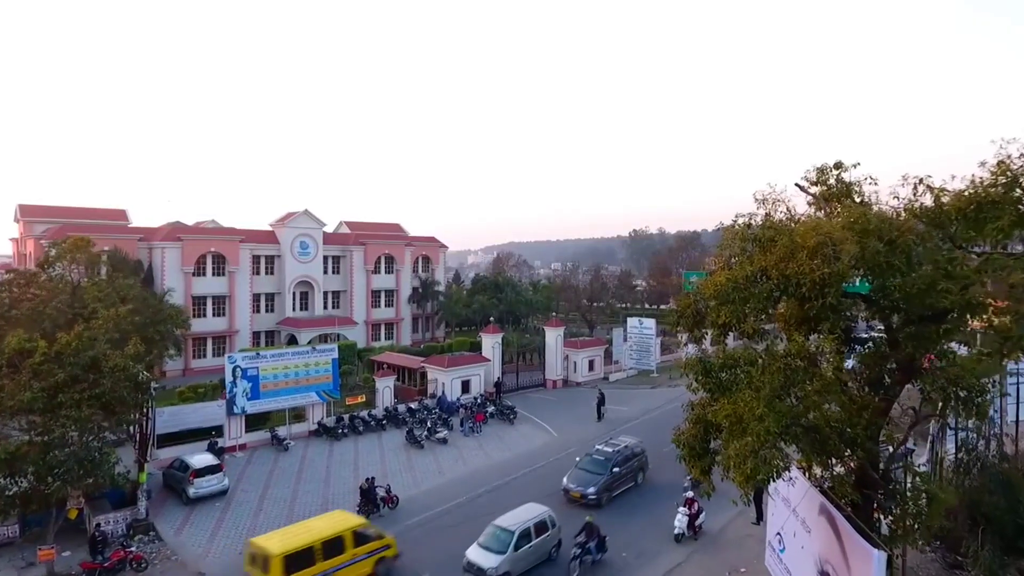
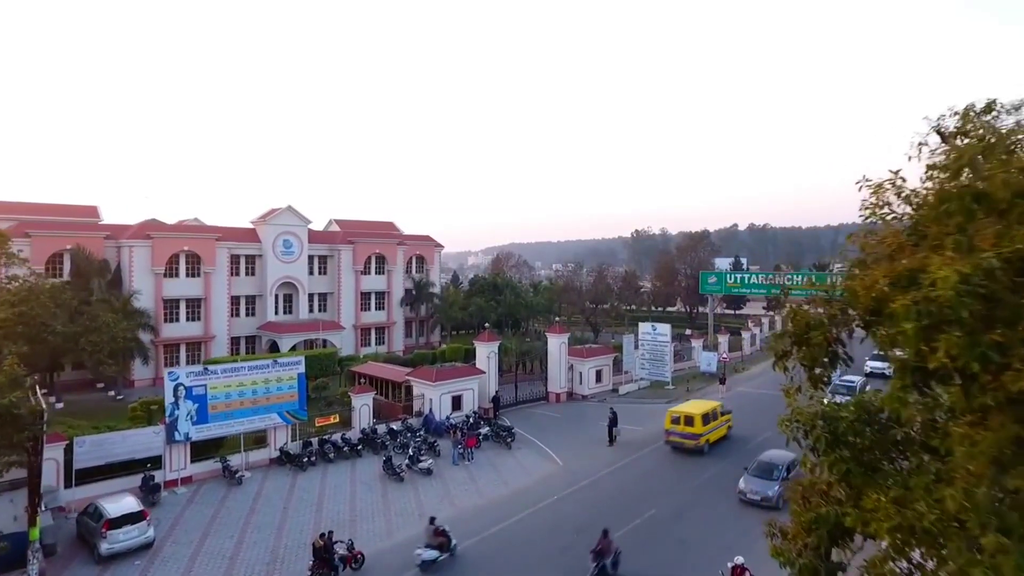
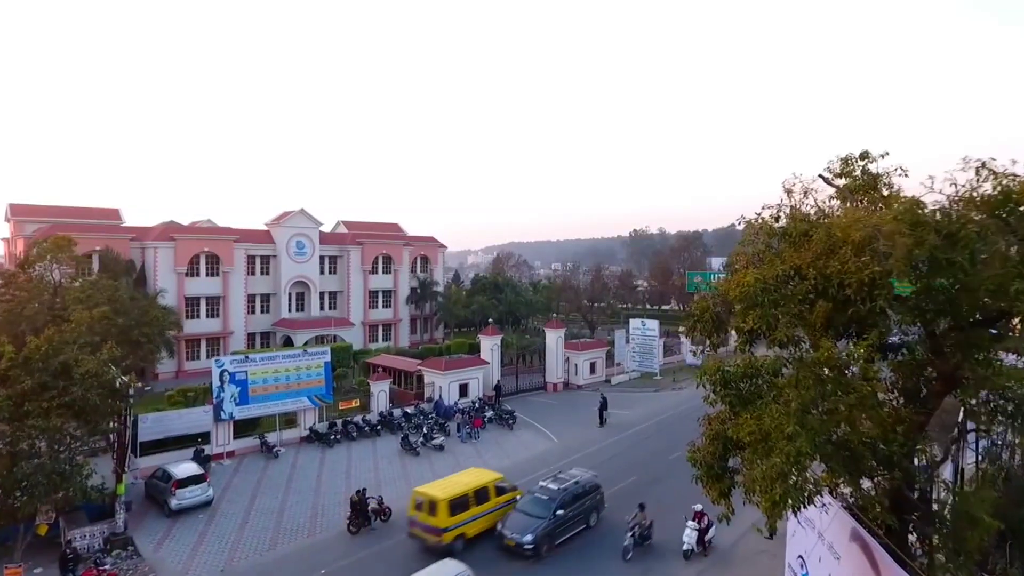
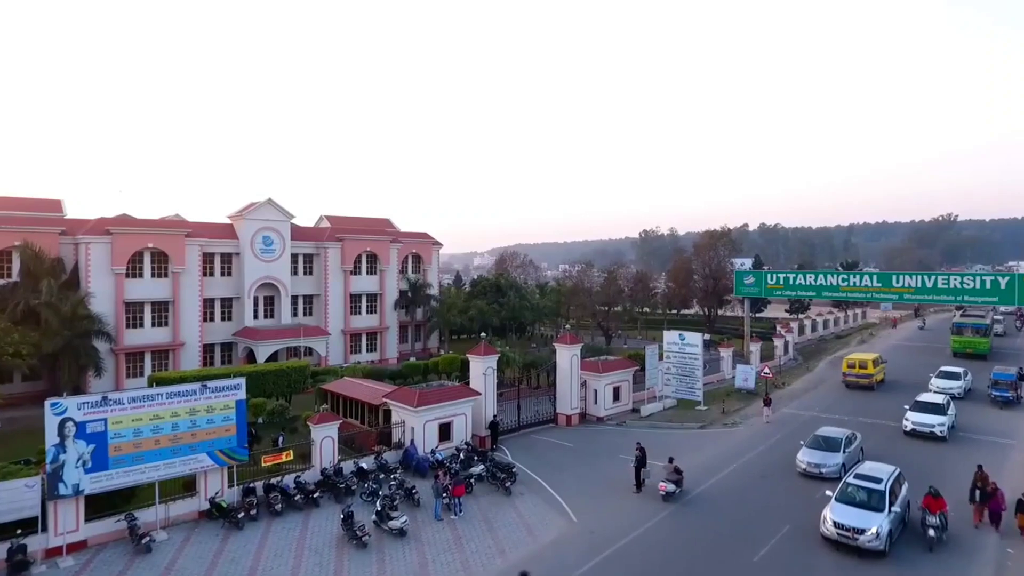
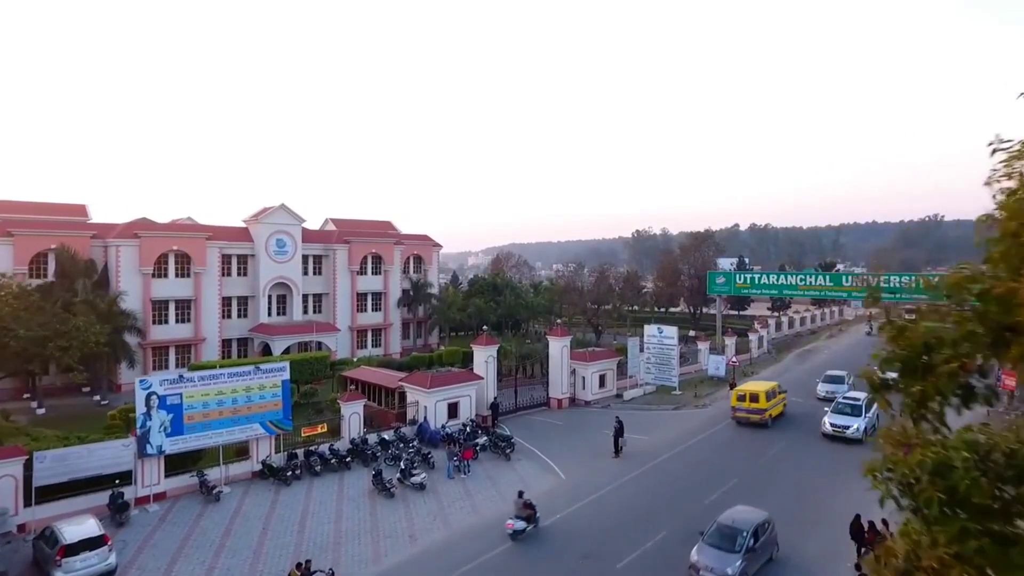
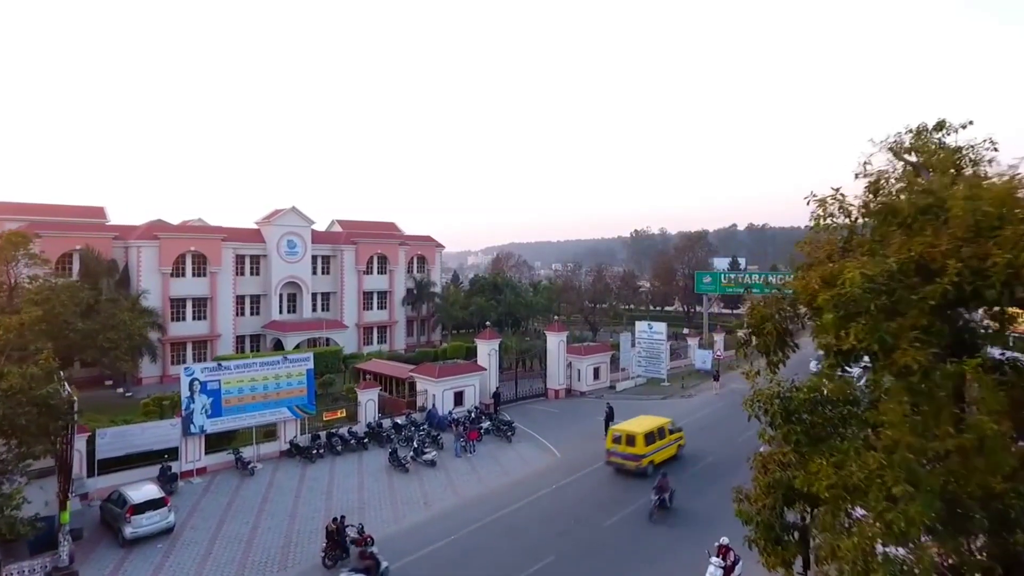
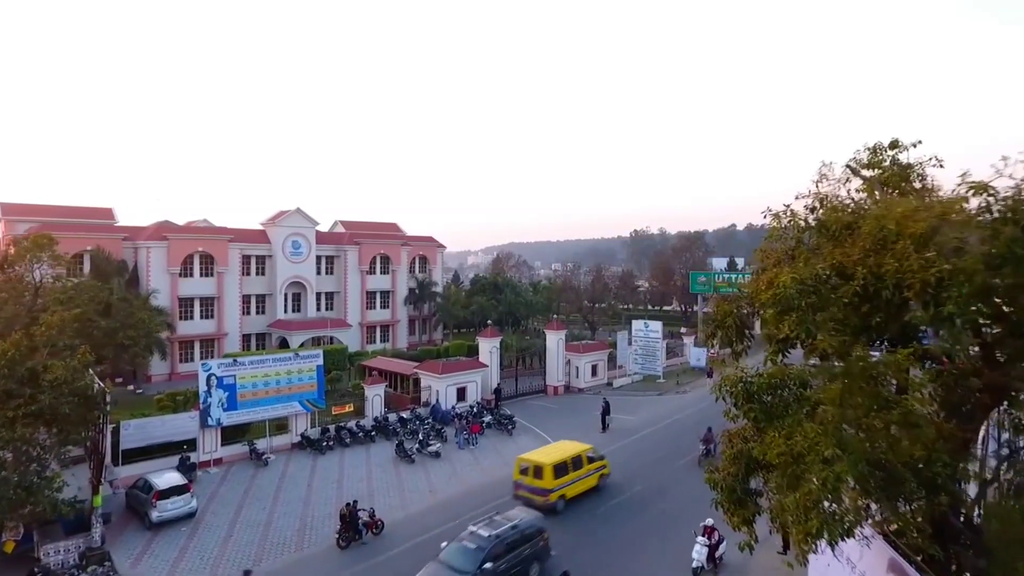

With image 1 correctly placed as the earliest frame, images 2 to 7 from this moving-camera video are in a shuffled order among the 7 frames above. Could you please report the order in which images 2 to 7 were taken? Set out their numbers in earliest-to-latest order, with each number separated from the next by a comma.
3, 7, 6, 2, 5, 4
